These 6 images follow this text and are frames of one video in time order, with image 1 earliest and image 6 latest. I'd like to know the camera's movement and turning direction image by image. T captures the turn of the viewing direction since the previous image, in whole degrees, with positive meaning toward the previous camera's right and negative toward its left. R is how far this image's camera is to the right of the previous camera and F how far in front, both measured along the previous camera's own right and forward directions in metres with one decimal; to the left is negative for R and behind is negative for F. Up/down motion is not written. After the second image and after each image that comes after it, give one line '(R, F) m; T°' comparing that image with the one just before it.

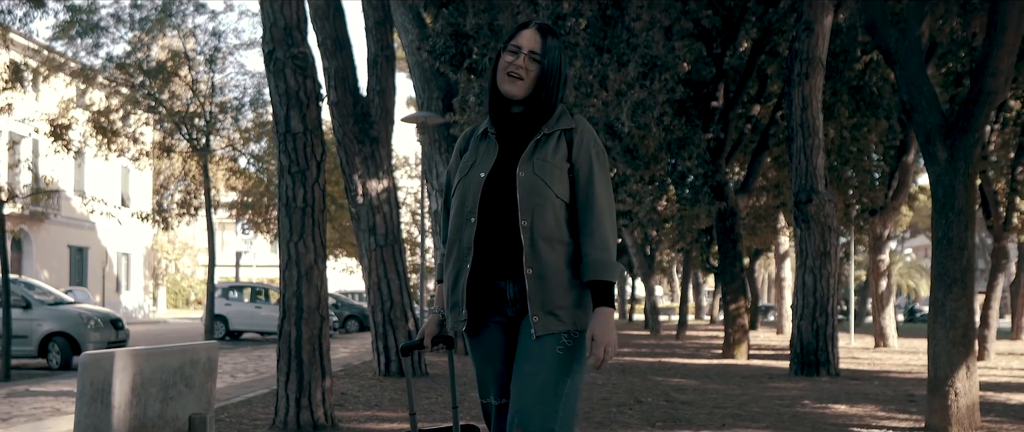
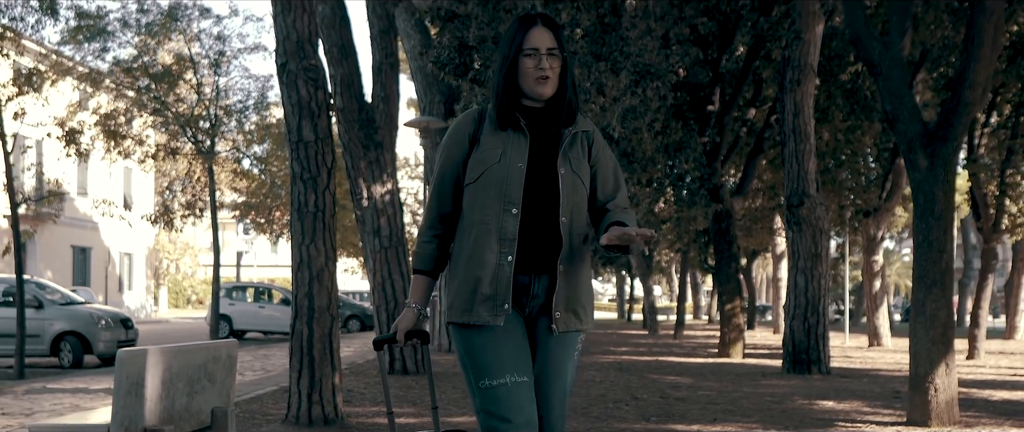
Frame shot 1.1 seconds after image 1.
(0.0, -0.5) m; 0°
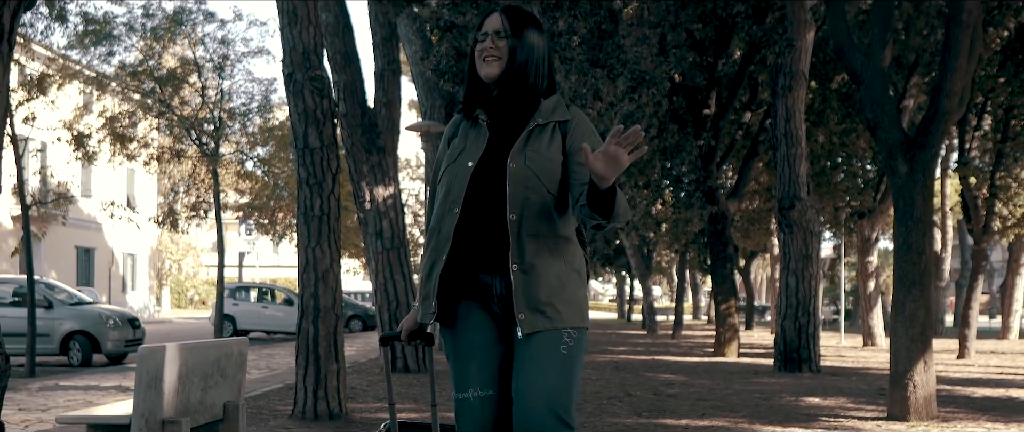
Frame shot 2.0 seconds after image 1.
(0.0, -0.5) m; 0°
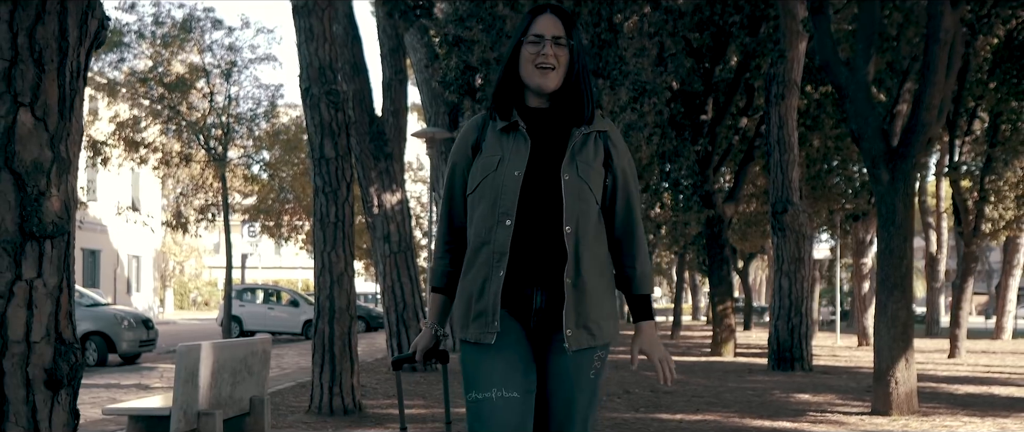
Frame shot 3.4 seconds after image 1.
(0.0, -0.7) m; 0°
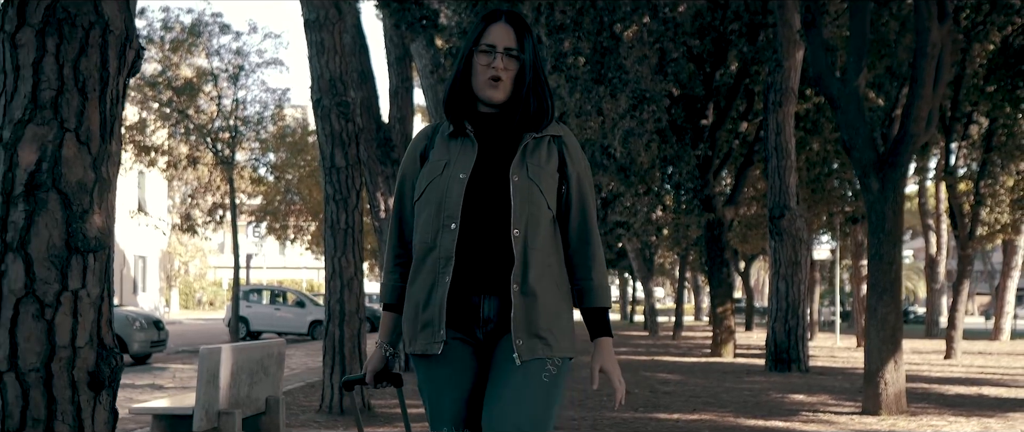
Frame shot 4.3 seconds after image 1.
(0.0, -0.4) m; 0°
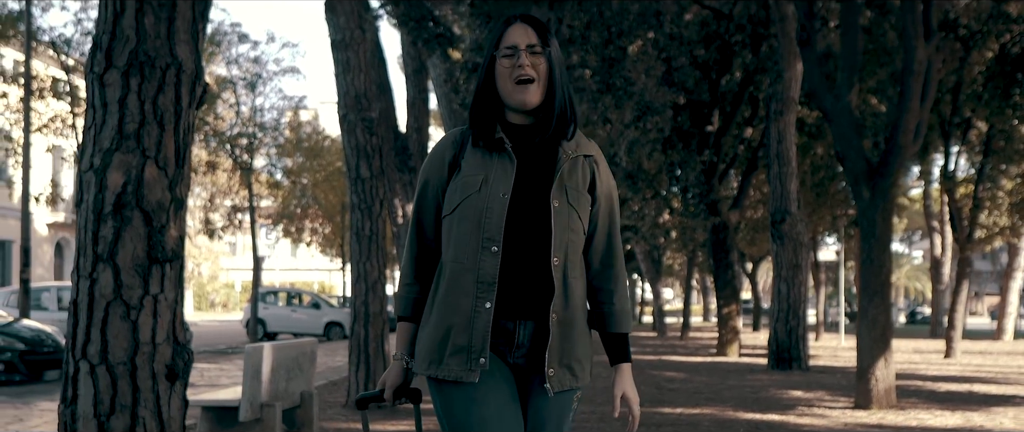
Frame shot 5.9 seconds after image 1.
(0.0, -0.8) m; 0°
